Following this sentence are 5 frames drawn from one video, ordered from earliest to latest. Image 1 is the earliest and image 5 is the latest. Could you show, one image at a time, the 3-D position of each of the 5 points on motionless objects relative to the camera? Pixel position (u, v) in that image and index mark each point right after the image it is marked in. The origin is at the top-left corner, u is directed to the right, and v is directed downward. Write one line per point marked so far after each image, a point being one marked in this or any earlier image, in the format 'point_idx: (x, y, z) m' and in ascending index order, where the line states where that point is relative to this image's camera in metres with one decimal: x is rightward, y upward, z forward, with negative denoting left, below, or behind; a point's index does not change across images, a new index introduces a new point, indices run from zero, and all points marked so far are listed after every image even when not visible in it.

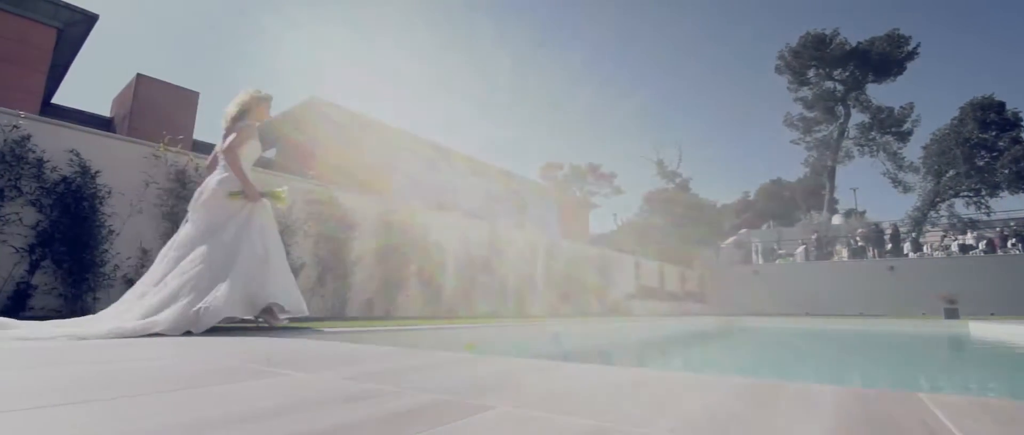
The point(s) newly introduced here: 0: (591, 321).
0: (+1.7, -2.2, +10.2) m
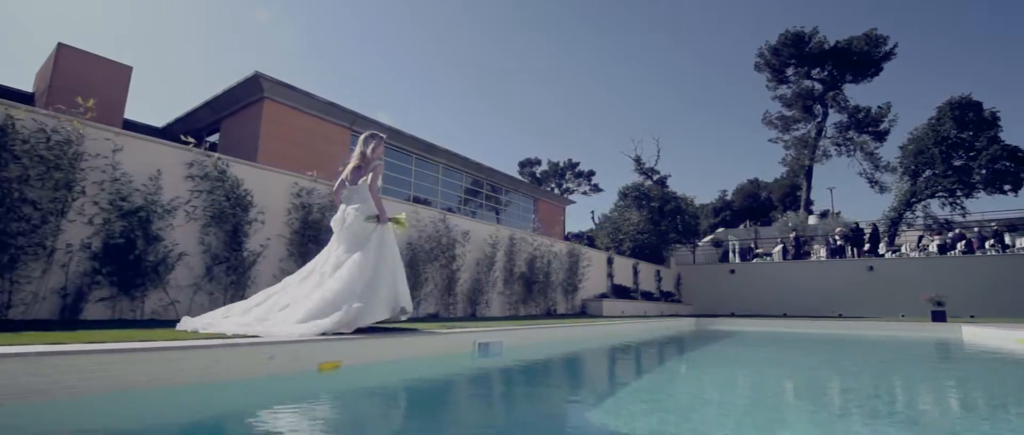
0: (+0.9, -2.0, +9.5) m
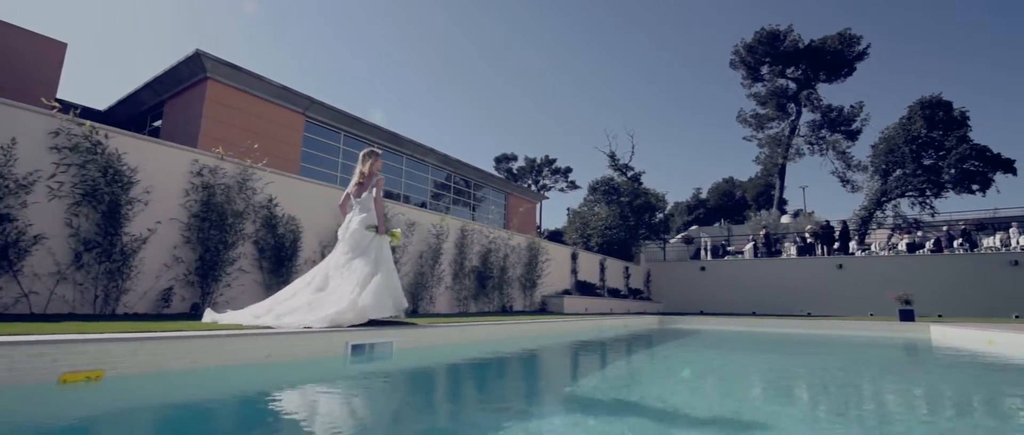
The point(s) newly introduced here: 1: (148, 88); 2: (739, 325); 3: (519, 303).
0: (+0.1, -1.9, +9.0) m
1: (-8.2, +2.9, +10.8) m
2: (+5.7, -2.7, +11.9) m
3: (+0.1, -2.1, +12.0) m
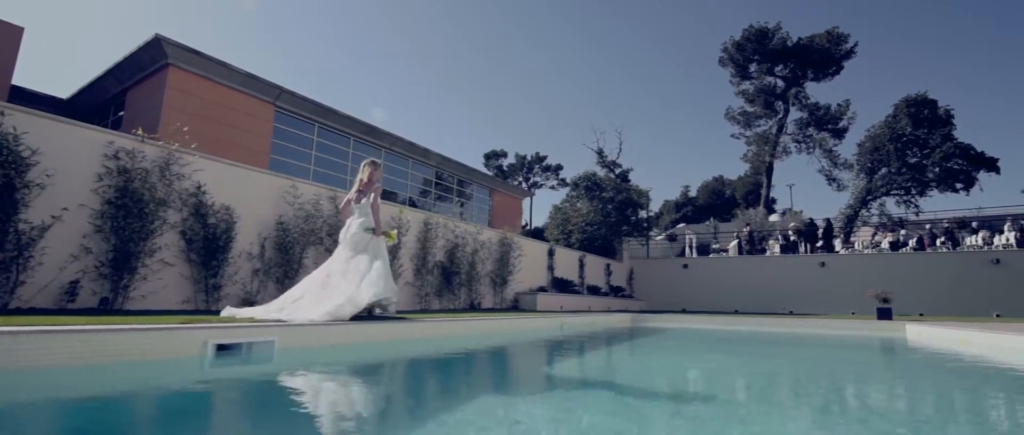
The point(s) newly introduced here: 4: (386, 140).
0: (-0.4, -1.8, +8.7) m
1: (-8.7, +3.1, +10.3) m
2: (+5.1, -2.6, +11.7) m
3: (-0.5, -2.0, +11.7) m
4: (-3.7, +2.3, +14.0) m
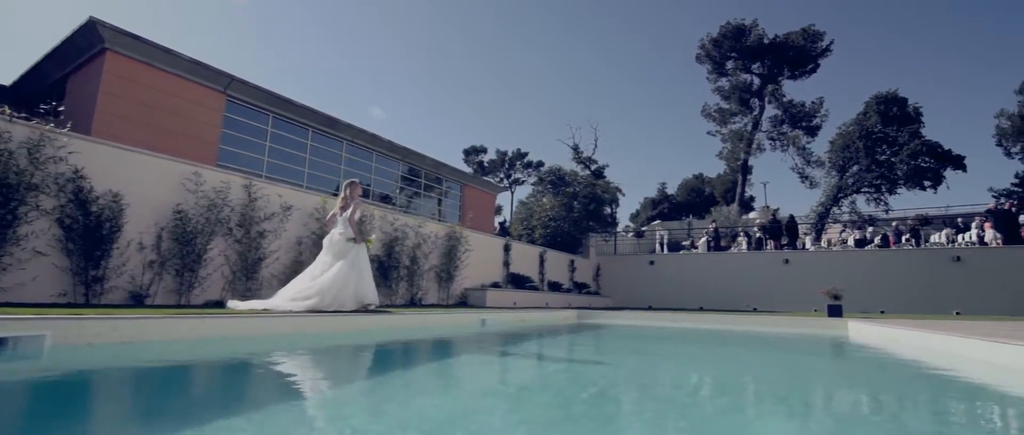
0: (-1.3, -1.7, +8.5) m
1: (-9.6, +3.3, +9.9) m
2: (+4.2, -2.5, +11.6) m
3: (-1.4, -1.9, +11.5) m
4: (-4.6, +2.4, +13.7) m
